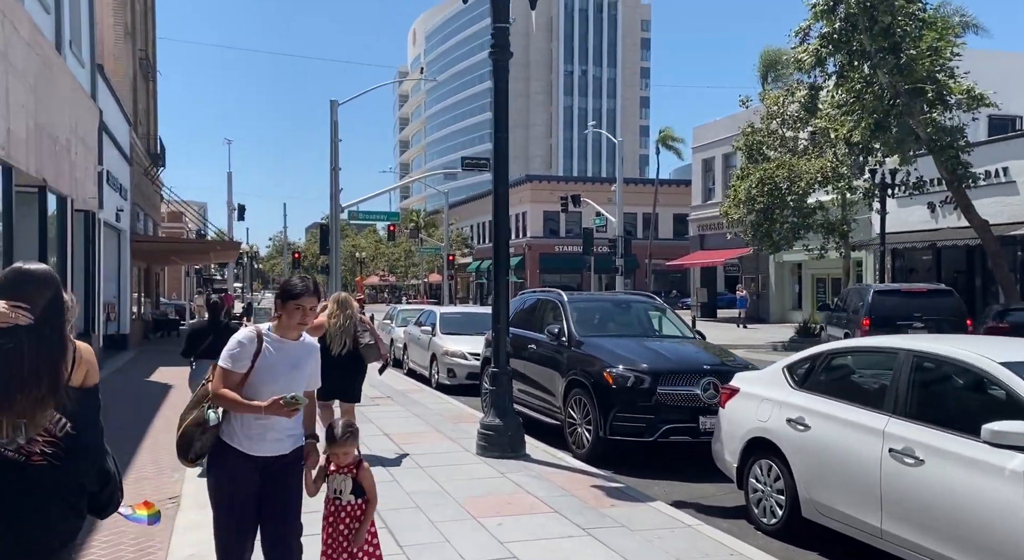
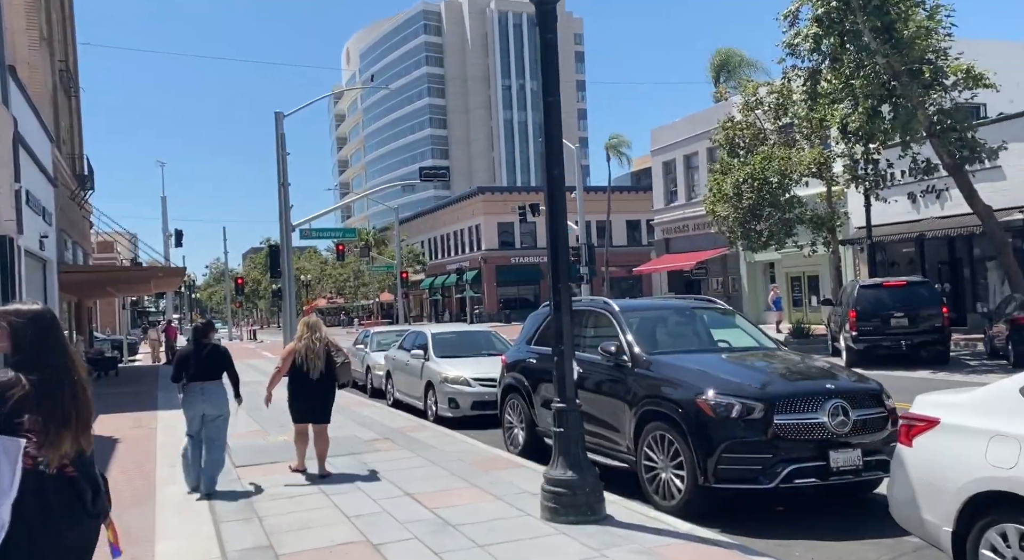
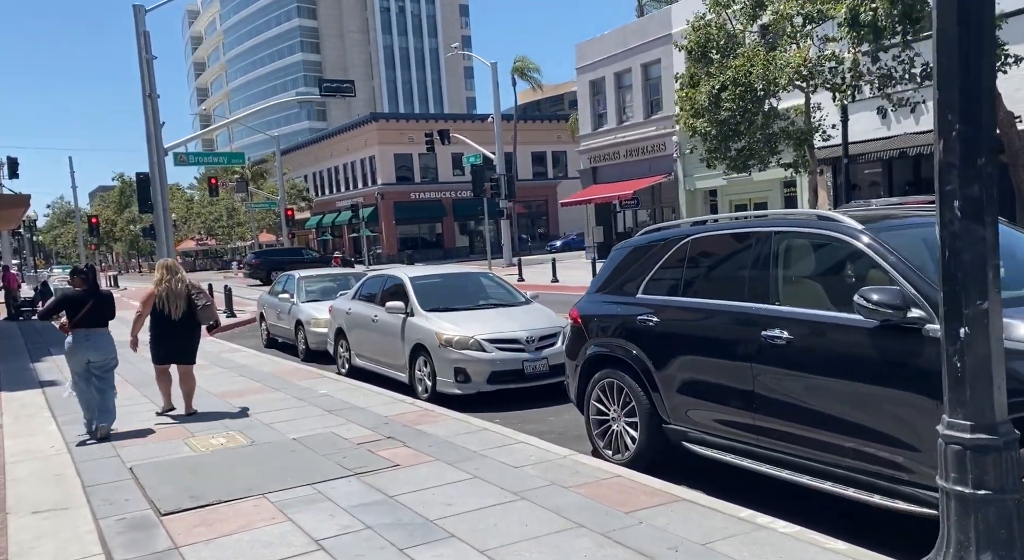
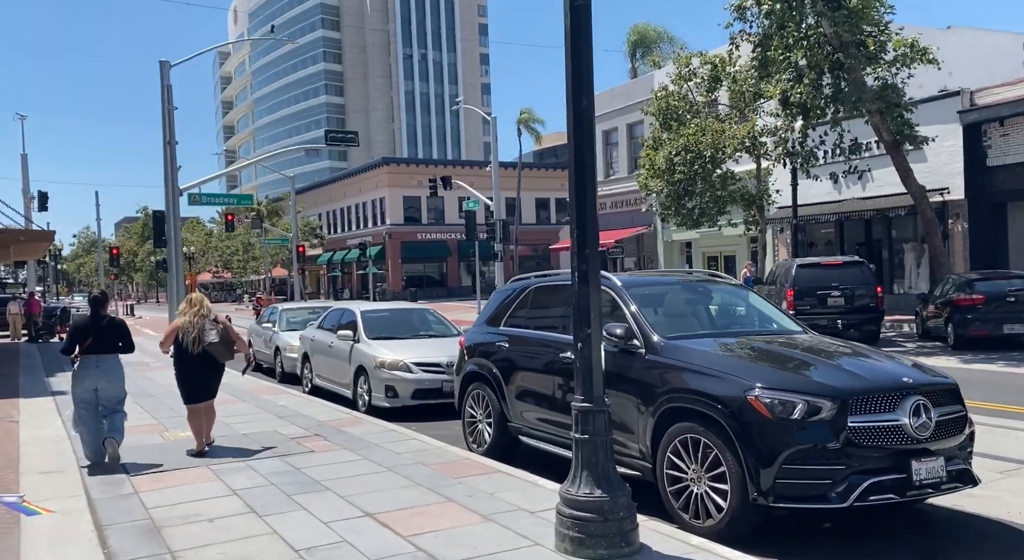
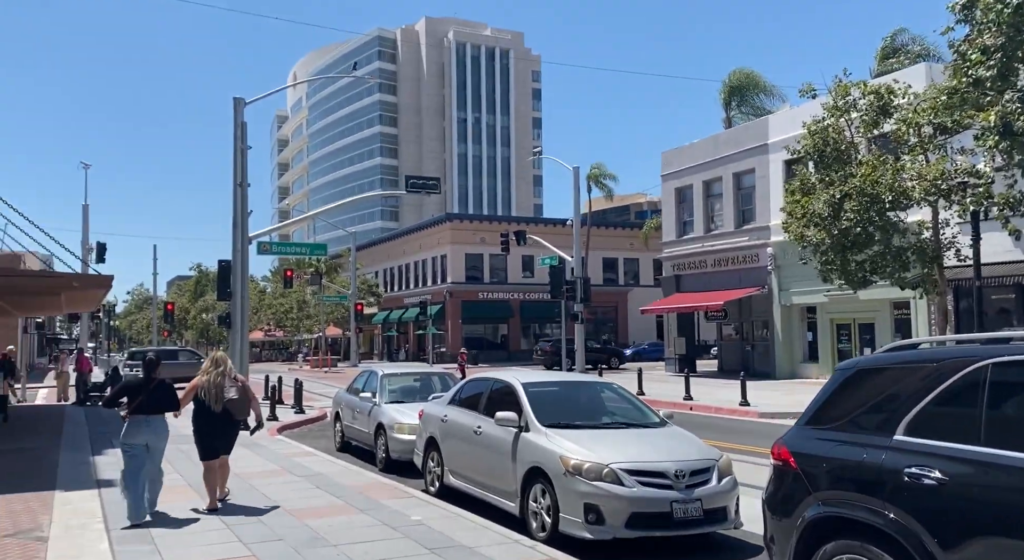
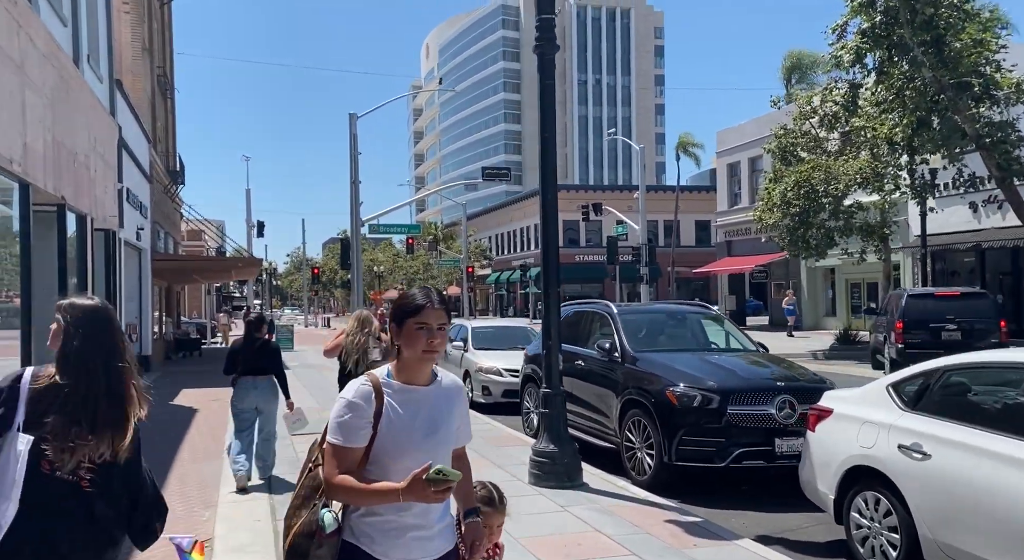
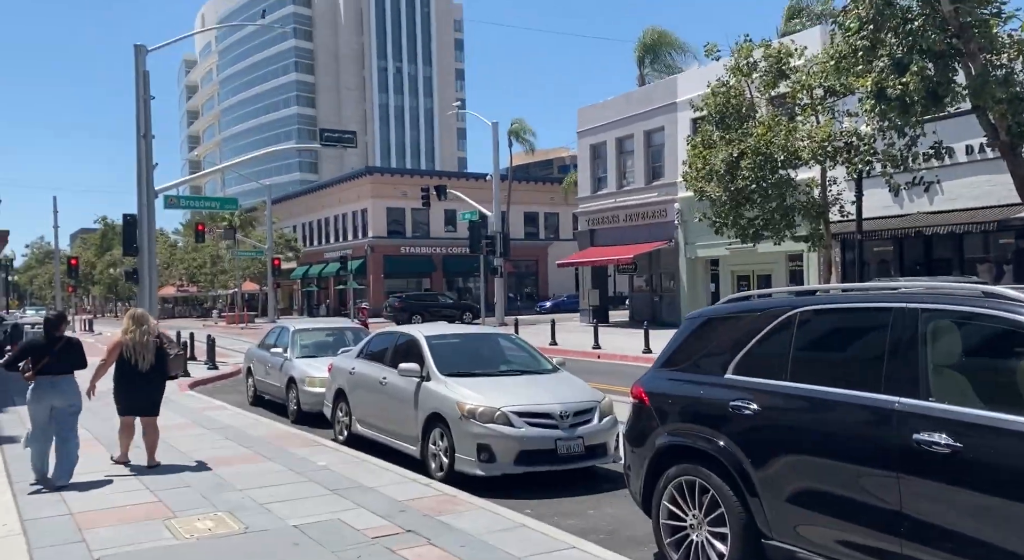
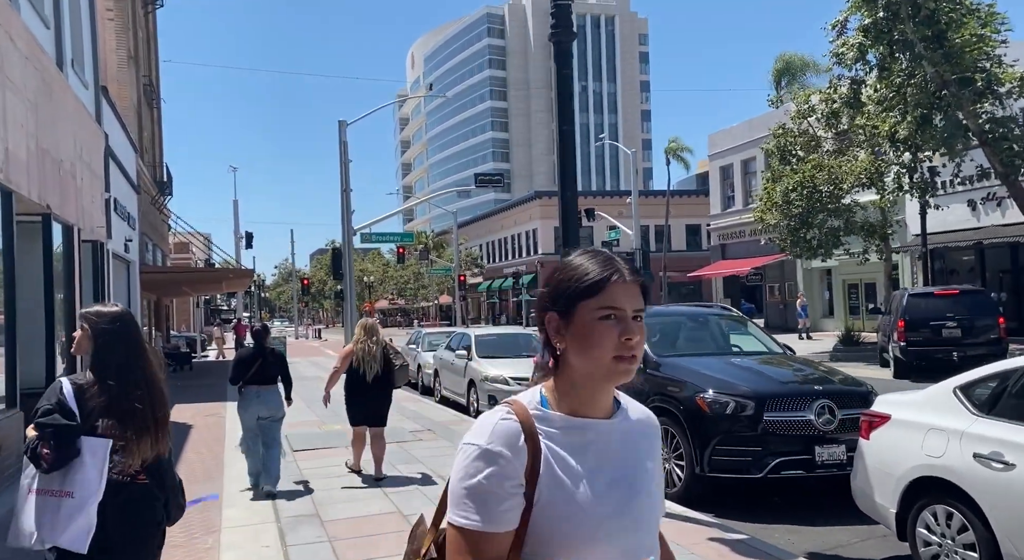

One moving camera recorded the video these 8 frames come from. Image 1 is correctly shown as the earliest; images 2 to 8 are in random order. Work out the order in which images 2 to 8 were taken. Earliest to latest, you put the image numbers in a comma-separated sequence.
6, 8, 2, 4, 3, 7, 5
